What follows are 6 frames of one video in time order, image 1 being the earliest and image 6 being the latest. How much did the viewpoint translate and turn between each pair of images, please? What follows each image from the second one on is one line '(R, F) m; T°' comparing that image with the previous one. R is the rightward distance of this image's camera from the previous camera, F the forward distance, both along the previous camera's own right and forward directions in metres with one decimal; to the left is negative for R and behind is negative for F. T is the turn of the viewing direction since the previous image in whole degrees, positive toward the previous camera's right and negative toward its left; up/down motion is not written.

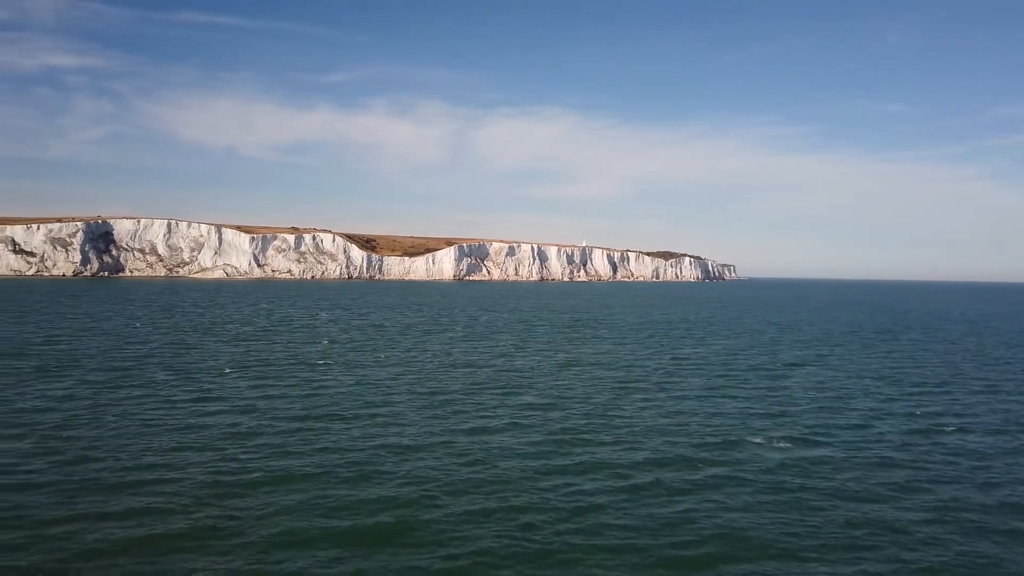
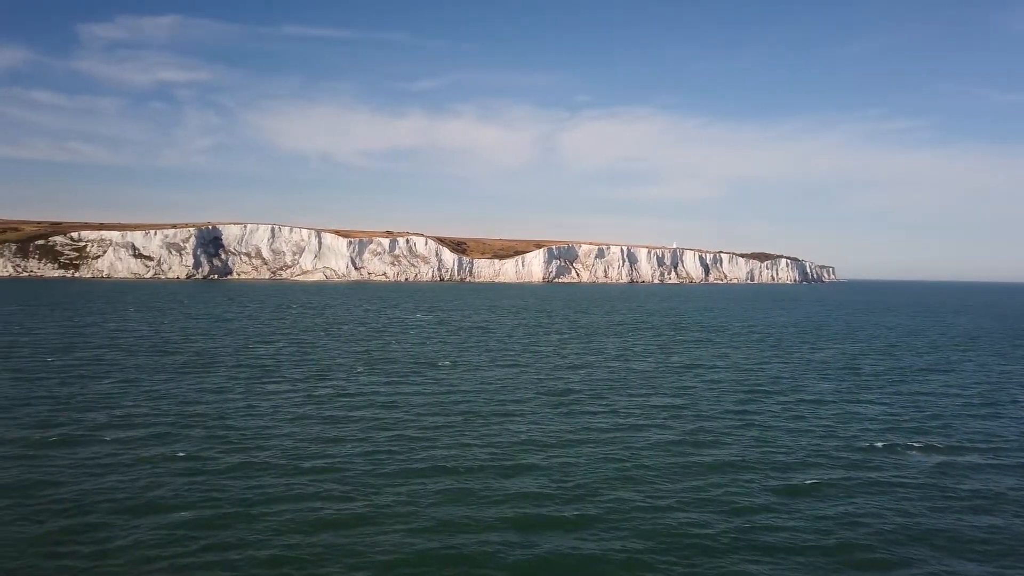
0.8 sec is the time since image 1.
(-1.6, -0.7) m; -6°
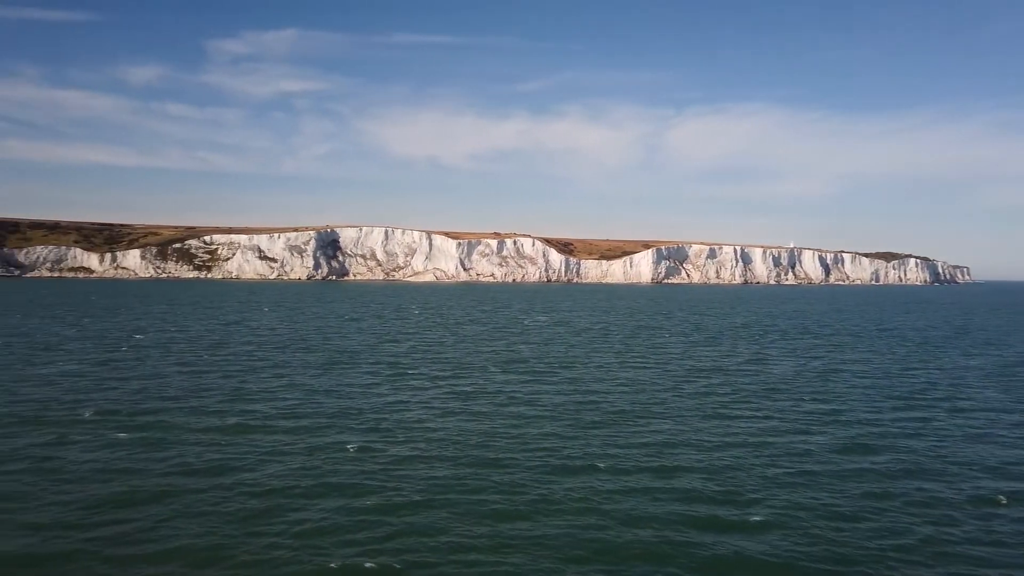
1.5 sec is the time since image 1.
(-1.5, -0.3) m; -8°
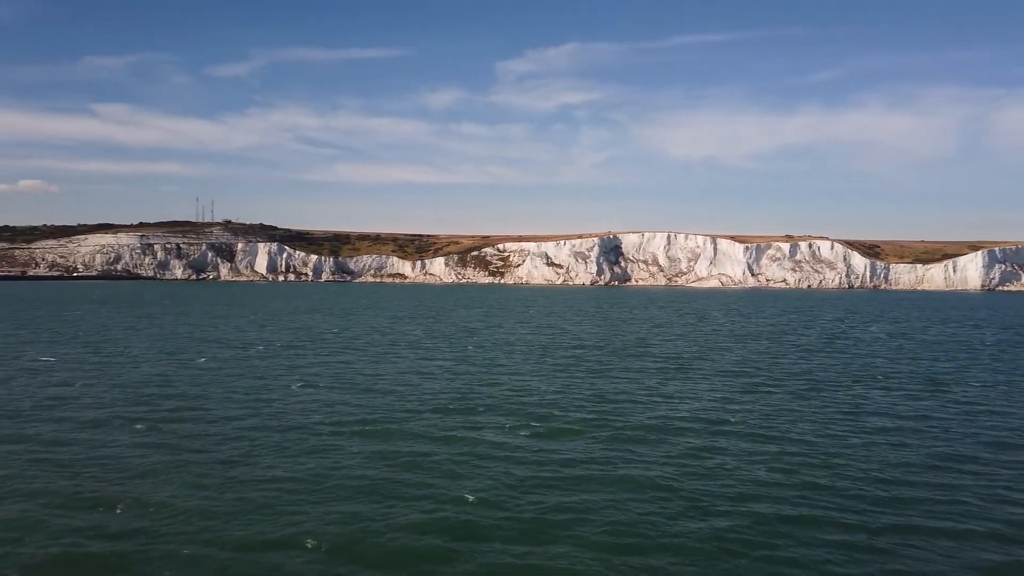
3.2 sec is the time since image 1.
(-3.7, -0.6) m; -20°
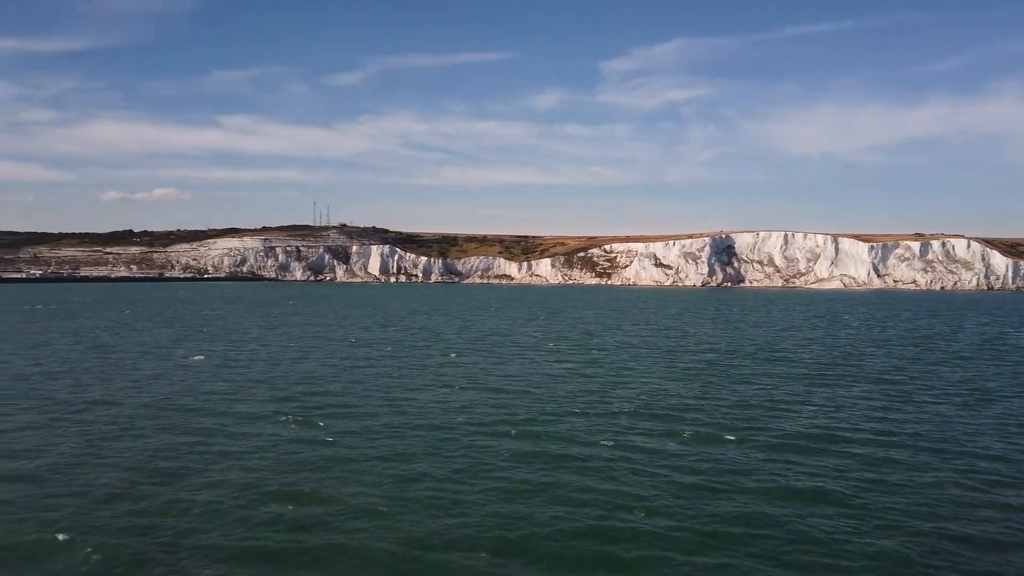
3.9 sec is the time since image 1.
(-1.6, +0.3) m; -8°
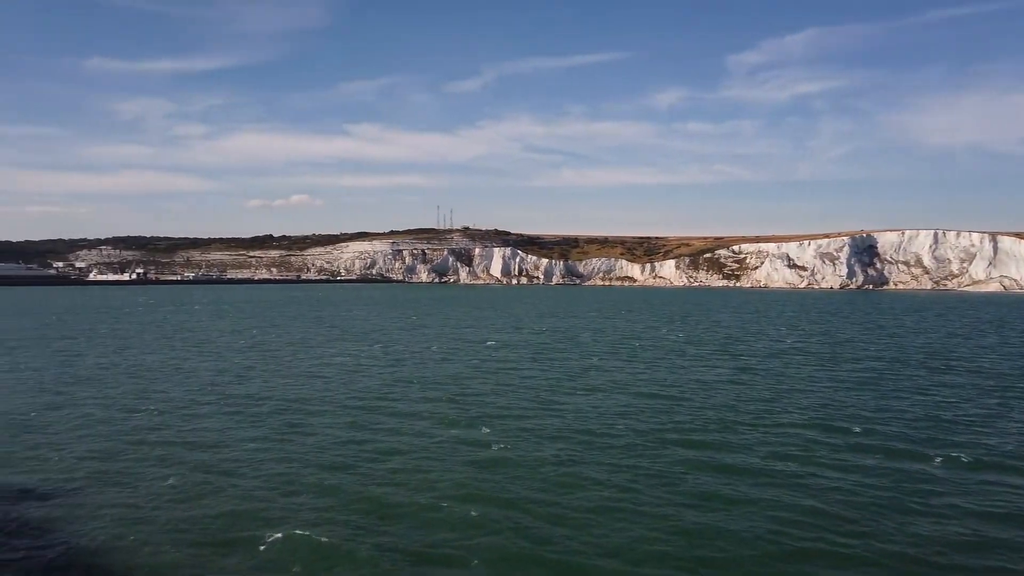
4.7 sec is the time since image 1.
(-1.8, +0.5) m; -9°
